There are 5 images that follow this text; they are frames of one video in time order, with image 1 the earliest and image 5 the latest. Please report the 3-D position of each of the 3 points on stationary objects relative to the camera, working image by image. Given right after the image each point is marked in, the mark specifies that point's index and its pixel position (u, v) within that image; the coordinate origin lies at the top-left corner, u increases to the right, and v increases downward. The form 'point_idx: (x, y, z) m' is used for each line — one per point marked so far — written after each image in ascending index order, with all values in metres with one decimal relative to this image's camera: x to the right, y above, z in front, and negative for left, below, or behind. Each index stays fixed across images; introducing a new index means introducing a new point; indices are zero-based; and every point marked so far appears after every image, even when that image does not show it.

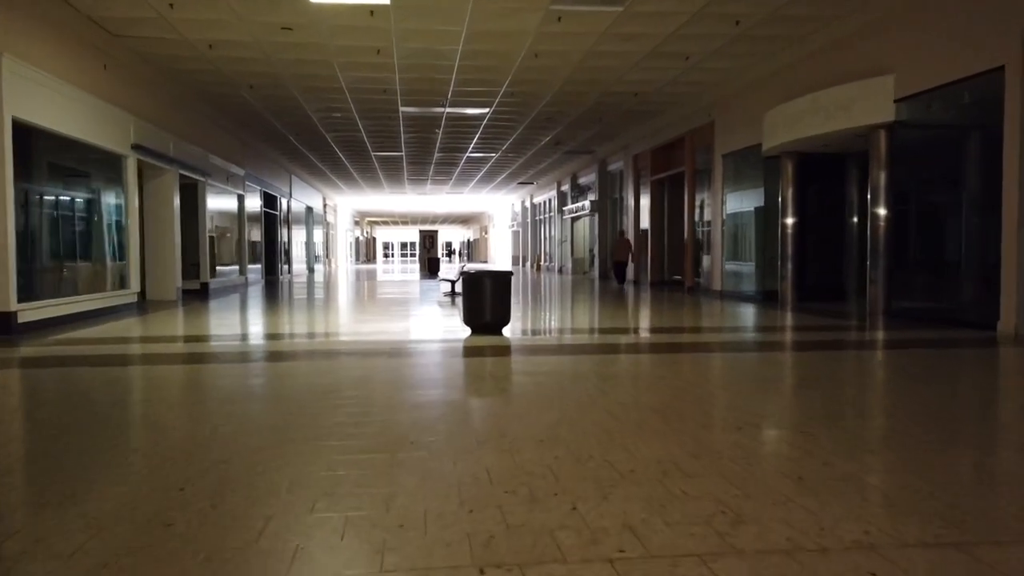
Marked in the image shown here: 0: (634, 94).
0: (+2.3, +3.7, +14.2) m
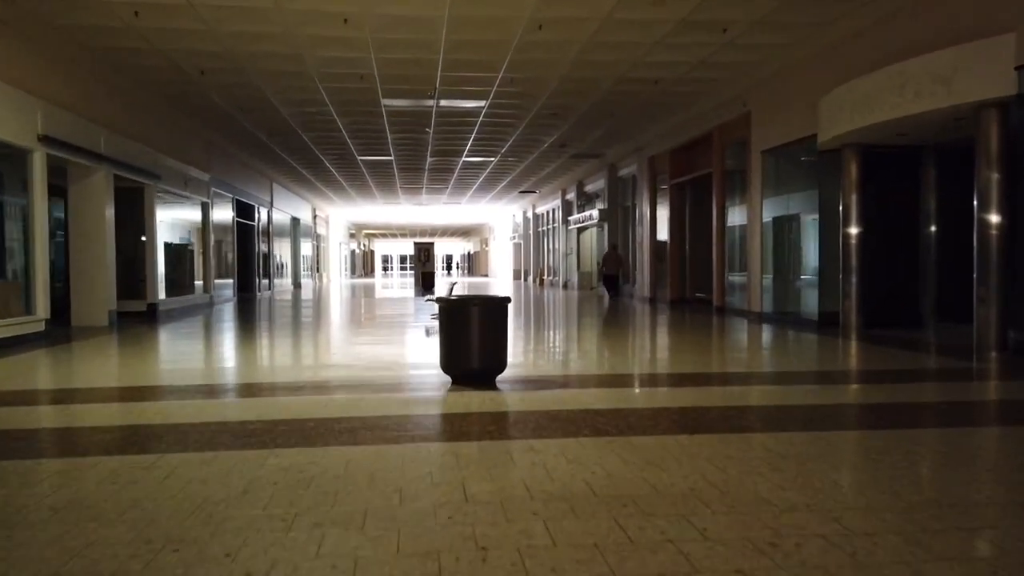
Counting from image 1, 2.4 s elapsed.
0: (+2.3, +3.4, +12.1) m
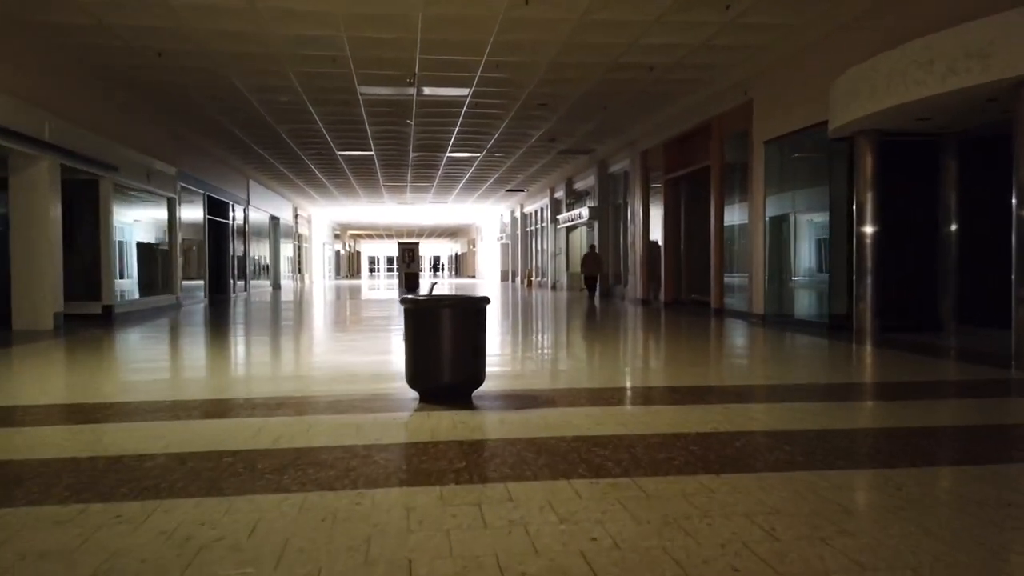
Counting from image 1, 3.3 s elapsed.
0: (+2.1, +3.4, +11.3) m
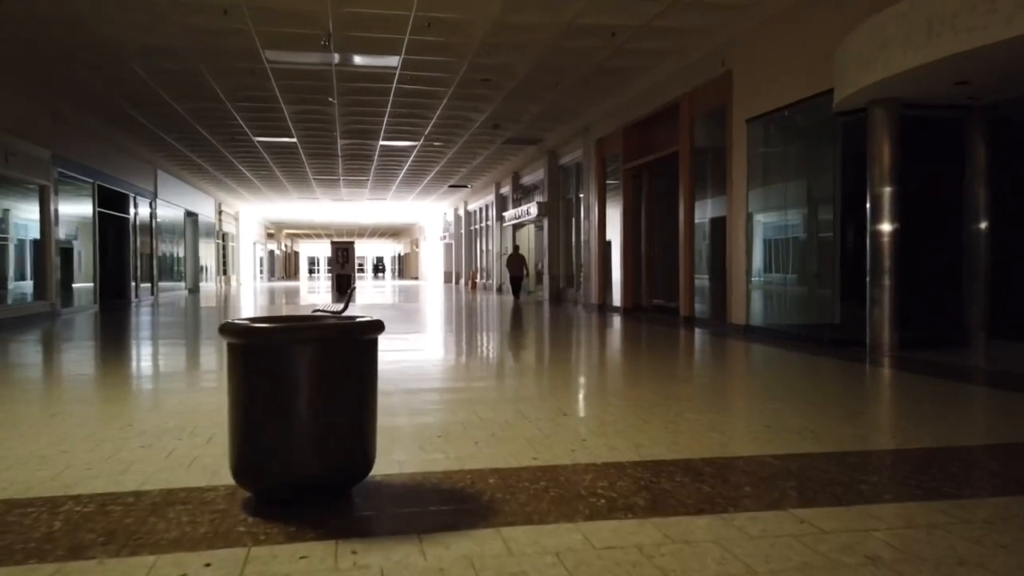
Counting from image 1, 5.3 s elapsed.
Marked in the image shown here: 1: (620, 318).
0: (+1.3, +3.3, +9.5) m
1: (+1.9, -0.5, +12.7) m
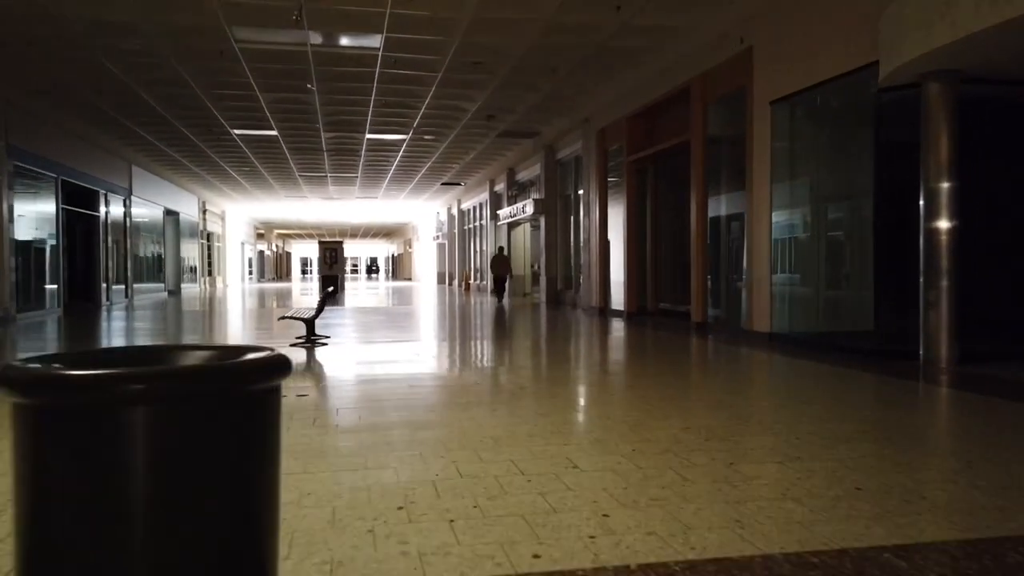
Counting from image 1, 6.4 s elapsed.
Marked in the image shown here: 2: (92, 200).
0: (+1.2, +3.3, +8.5) m
1: (+1.8, -0.6, +11.6) m
2: (-9.7, +2.0, +17.1) m
